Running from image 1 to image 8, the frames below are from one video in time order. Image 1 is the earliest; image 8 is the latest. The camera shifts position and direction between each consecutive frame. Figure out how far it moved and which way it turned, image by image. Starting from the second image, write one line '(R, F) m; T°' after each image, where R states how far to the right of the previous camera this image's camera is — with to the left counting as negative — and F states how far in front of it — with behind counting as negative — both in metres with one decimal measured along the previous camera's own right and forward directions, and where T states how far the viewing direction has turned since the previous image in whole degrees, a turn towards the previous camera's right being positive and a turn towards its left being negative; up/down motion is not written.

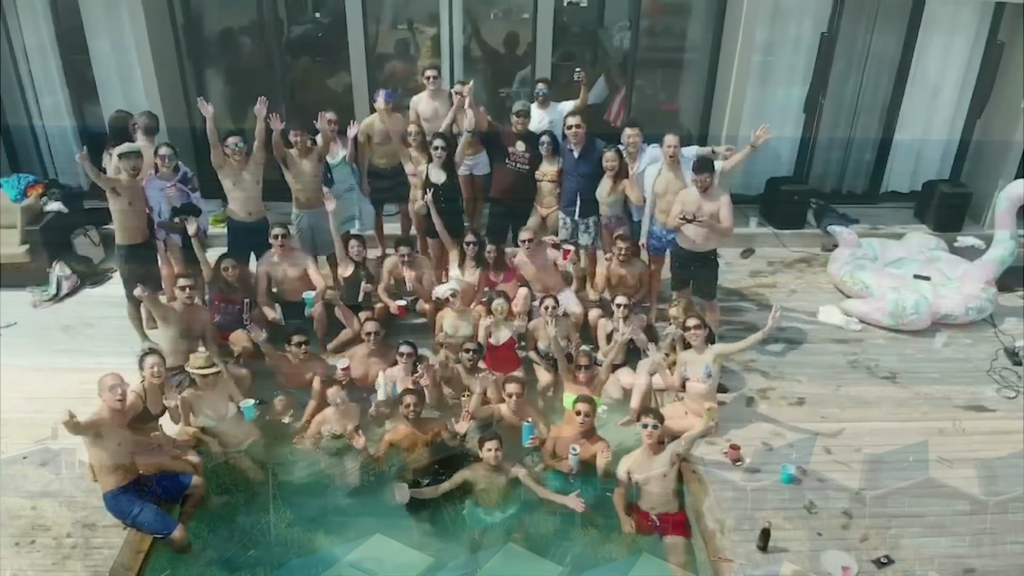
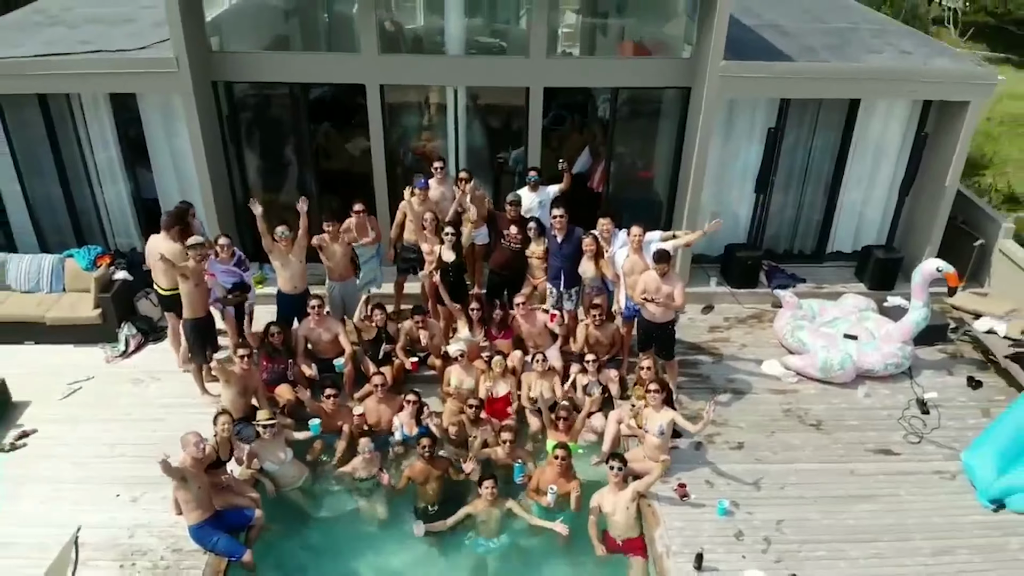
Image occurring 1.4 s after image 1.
(0.0, -1.4) m; 0°
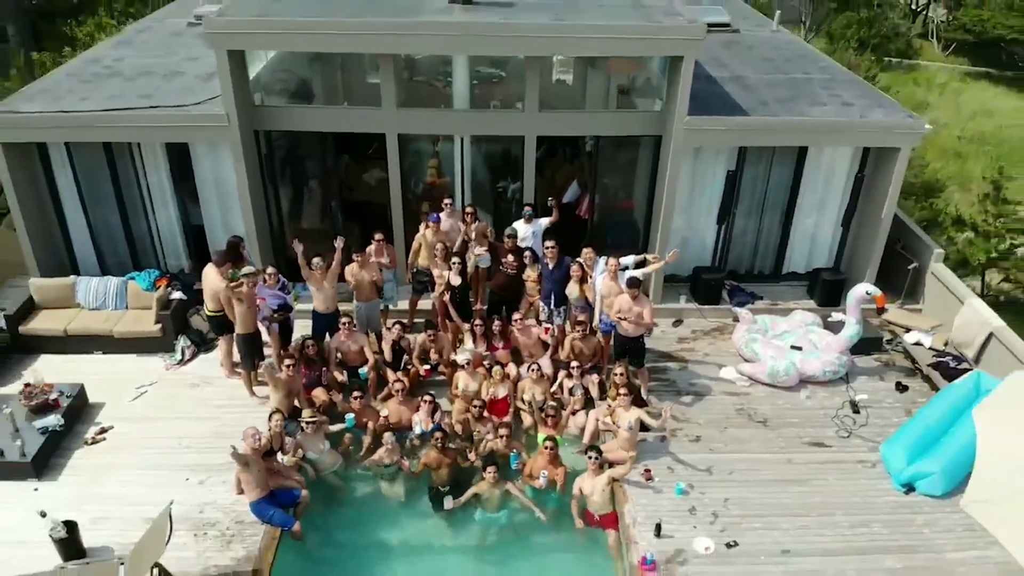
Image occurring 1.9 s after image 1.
(0.0, -1.6) m; 0°
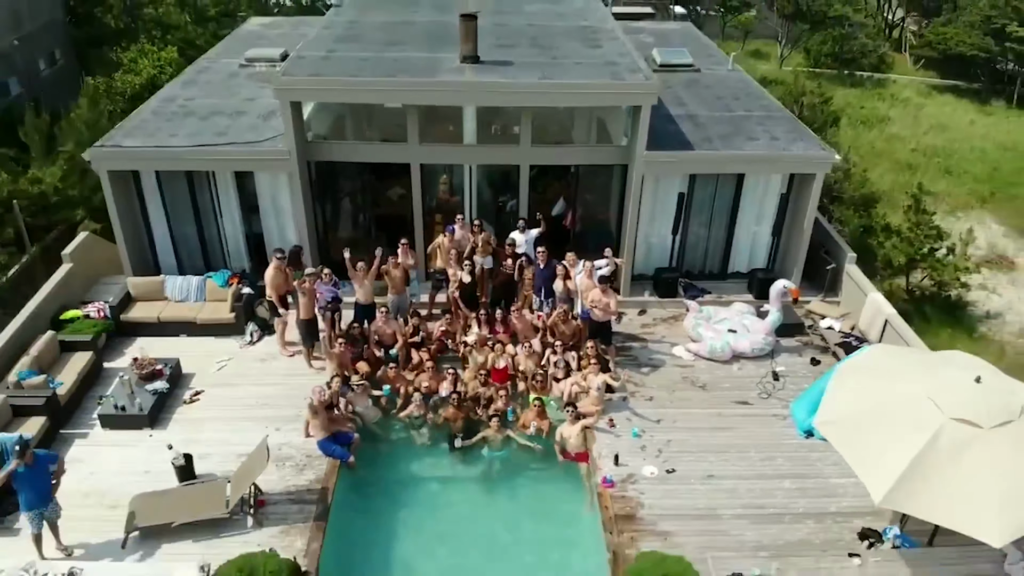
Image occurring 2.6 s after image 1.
(0.0, -2.9) m; 0°
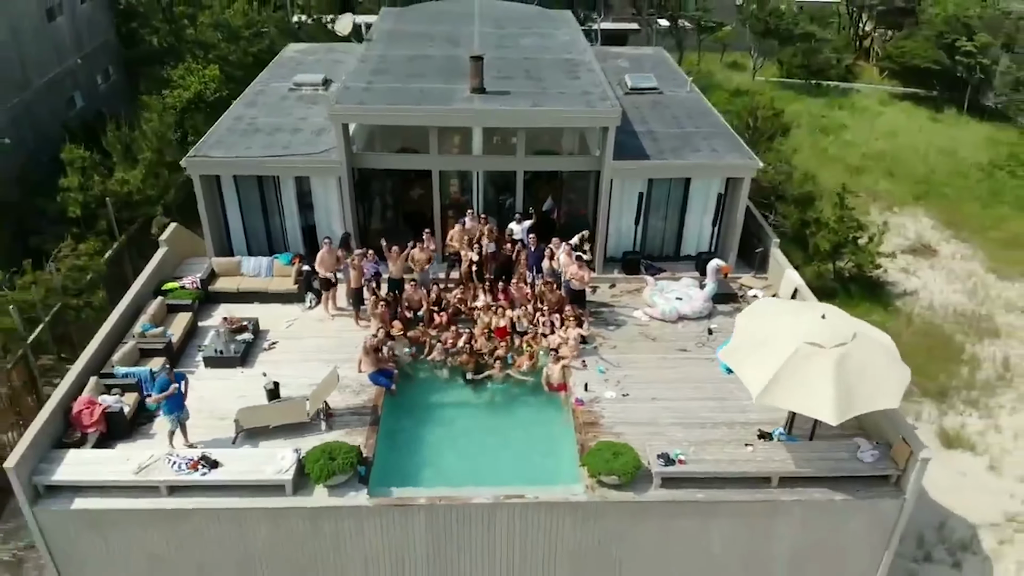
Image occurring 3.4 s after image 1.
(0.0, -4.1) m; 0°
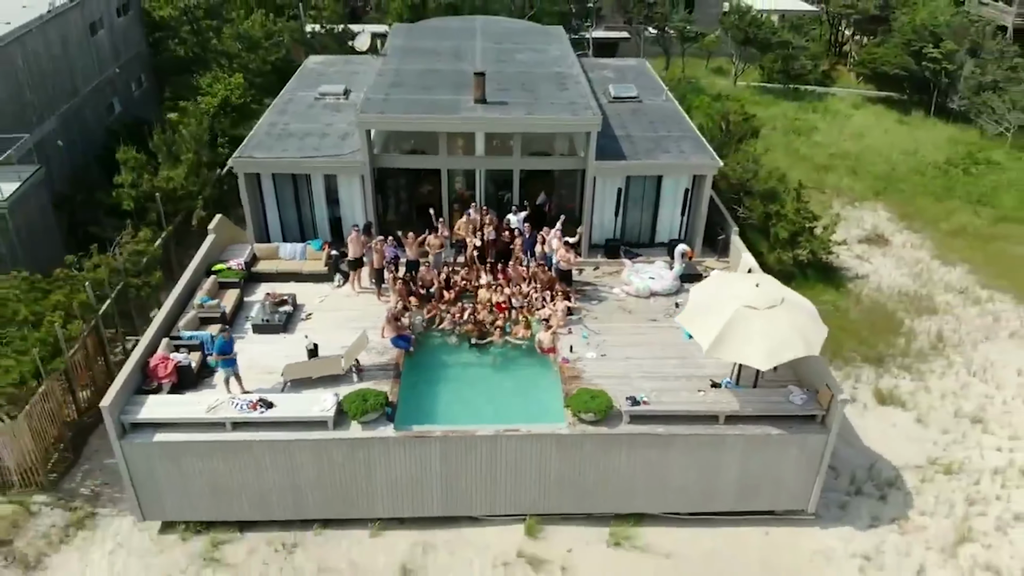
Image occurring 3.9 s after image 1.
(0.0, -3.1) m; 0°
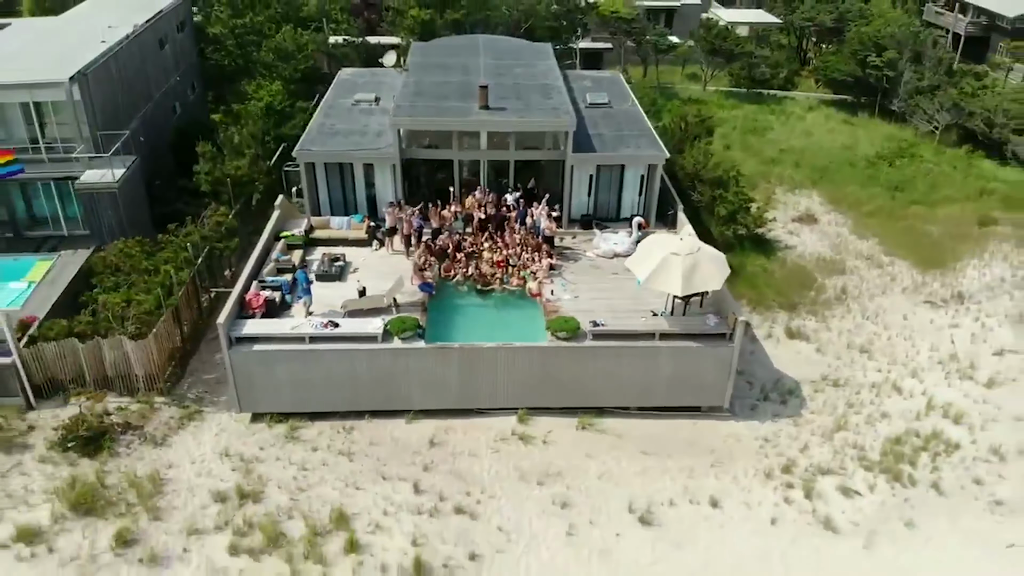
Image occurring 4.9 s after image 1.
(0.0, -6.5) m; 0°
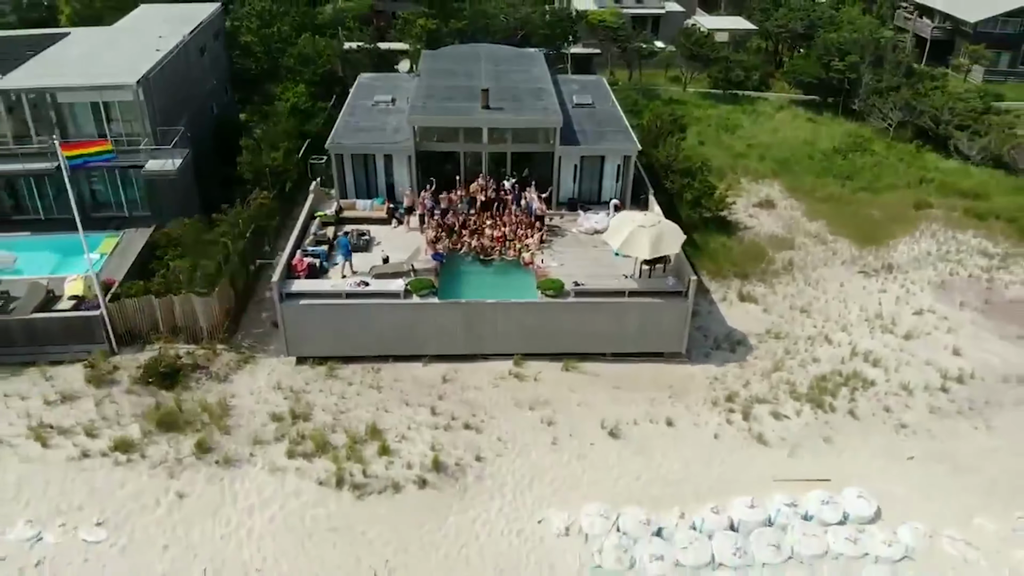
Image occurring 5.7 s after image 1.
(+0.1, -5.4) m; 0°
